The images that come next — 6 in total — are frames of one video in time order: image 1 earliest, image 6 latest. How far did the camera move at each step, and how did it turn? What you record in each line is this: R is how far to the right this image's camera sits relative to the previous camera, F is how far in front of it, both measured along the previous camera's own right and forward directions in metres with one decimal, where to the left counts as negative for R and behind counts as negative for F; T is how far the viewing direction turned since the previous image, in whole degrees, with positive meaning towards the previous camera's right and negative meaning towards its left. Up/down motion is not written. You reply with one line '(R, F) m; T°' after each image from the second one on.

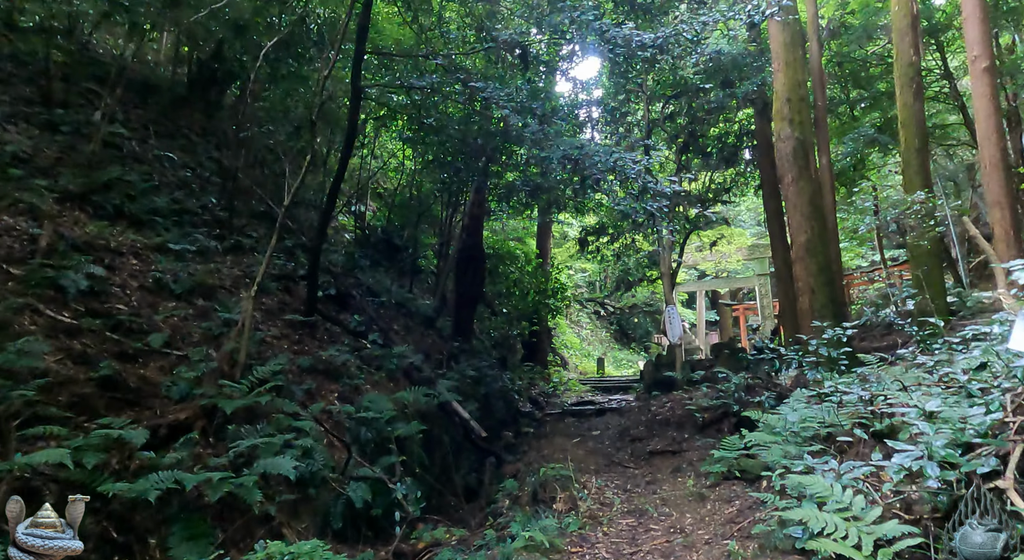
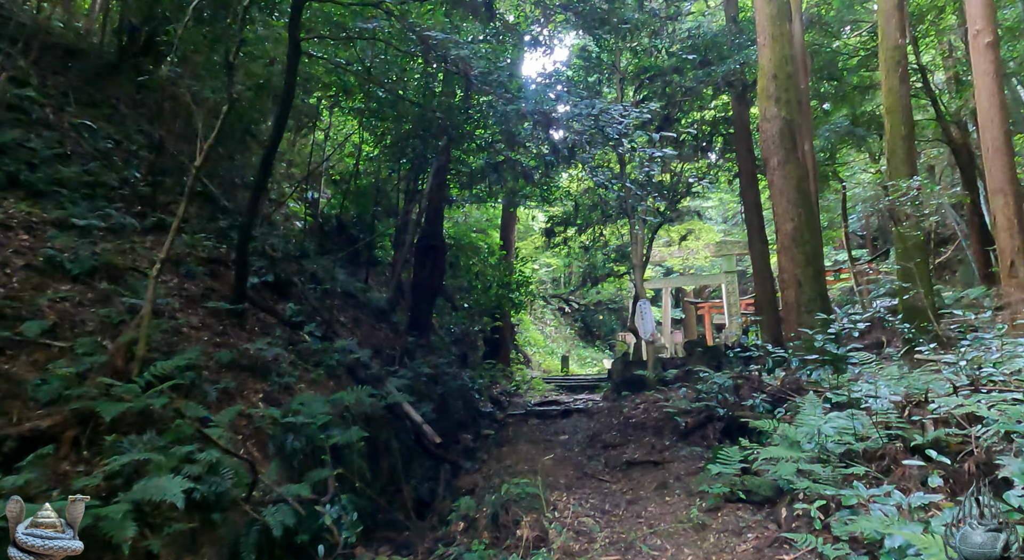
(0.0, +0.7) m; +4°
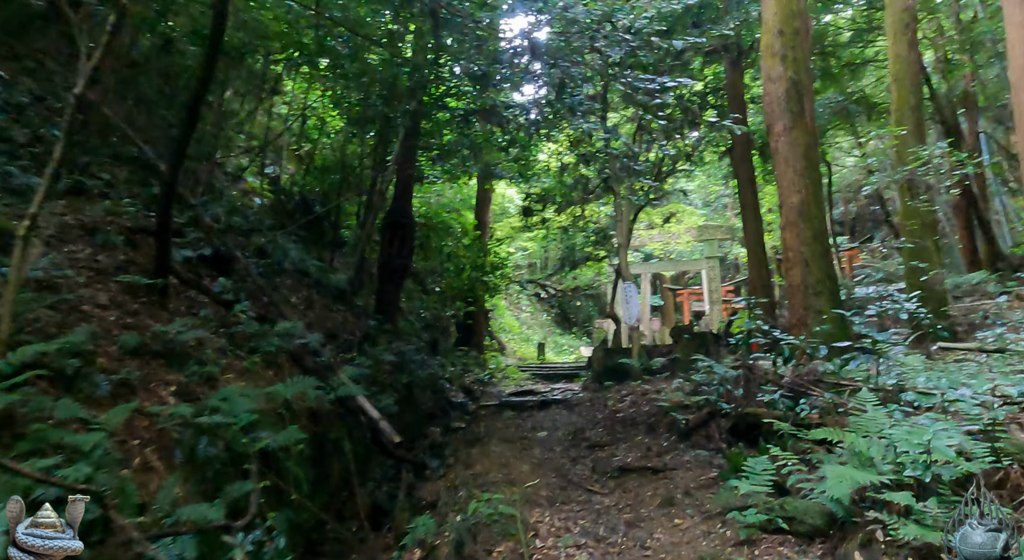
(0.0, +0.7) m; +3°
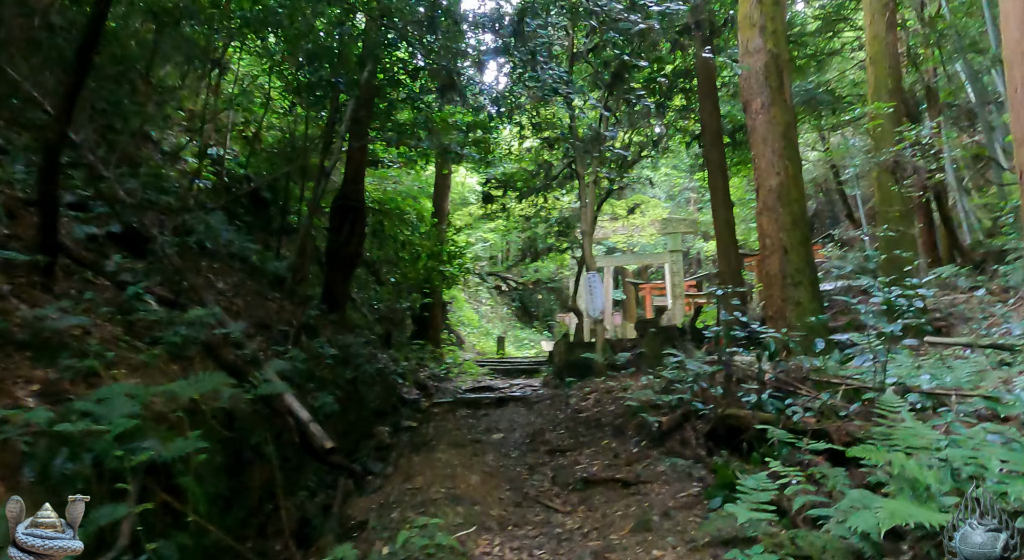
(+0.1, +0.5) m; +4°
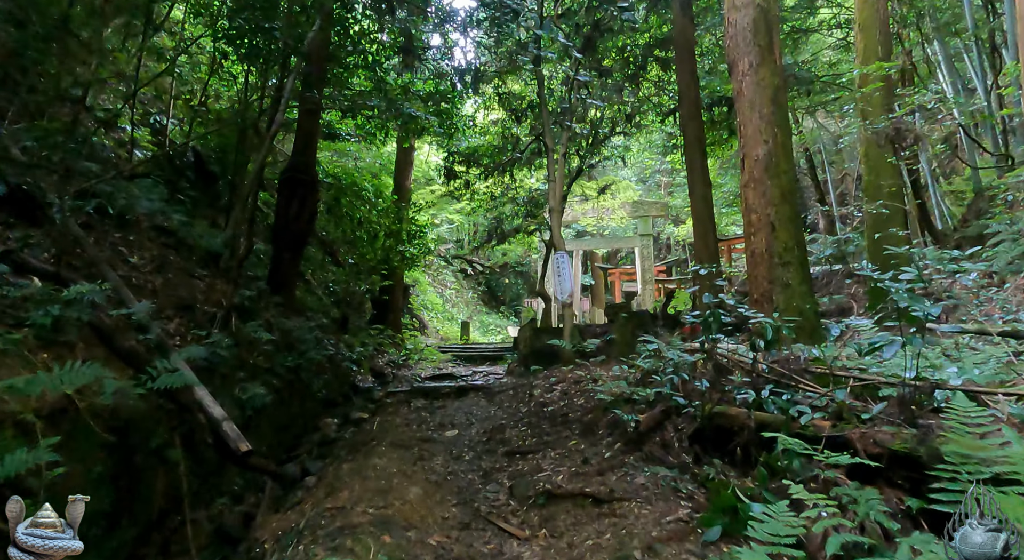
(+0.1, +0.6) m; +3°
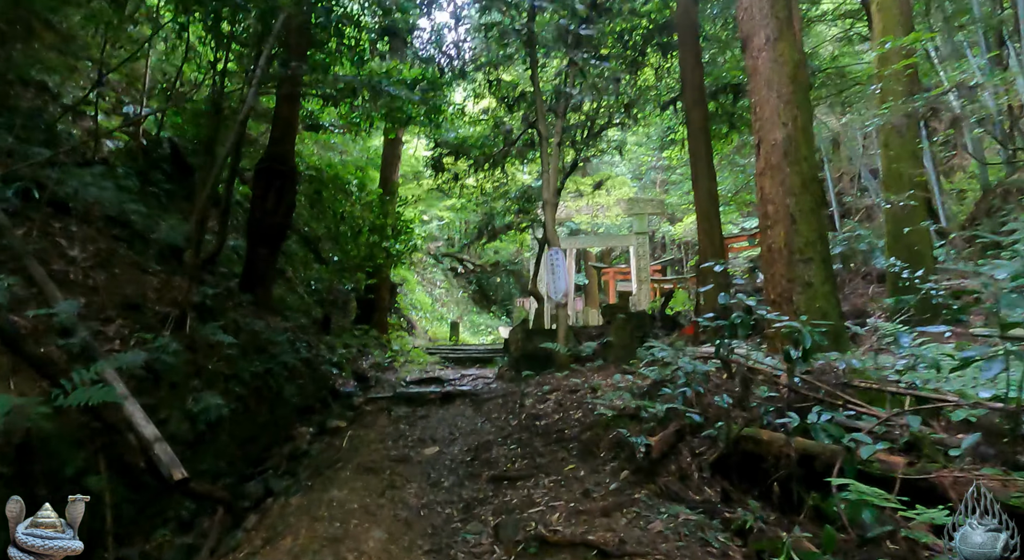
(0.0, +0.5) m; +1°
